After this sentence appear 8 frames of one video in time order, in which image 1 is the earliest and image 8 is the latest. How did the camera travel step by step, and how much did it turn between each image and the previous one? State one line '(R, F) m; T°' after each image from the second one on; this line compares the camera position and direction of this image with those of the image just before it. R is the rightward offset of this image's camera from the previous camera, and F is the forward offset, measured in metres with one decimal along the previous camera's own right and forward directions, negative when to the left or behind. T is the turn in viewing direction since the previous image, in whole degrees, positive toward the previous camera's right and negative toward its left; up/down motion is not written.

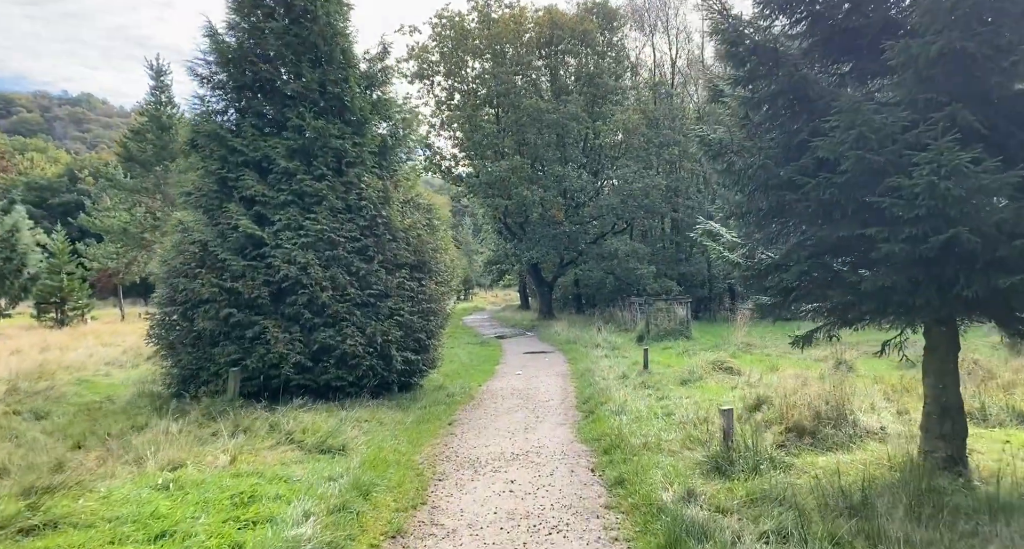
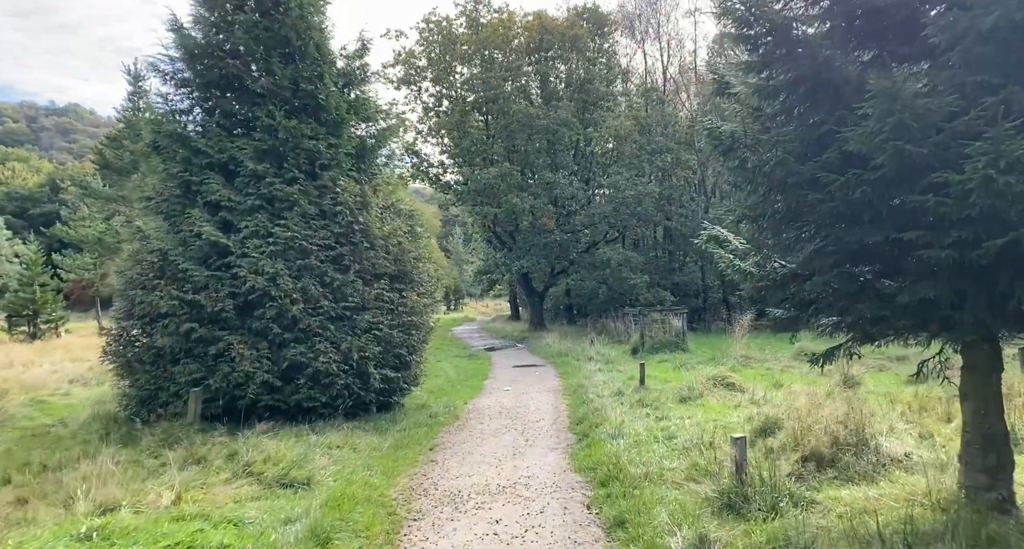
(+0.1, +1.0) m; +1°
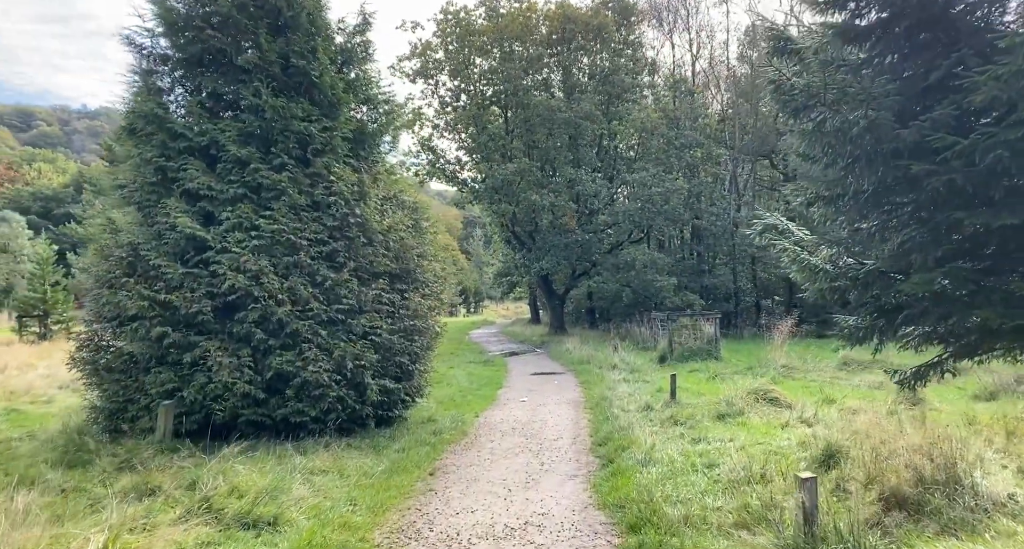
(+0.1, +1.6) m; -1°
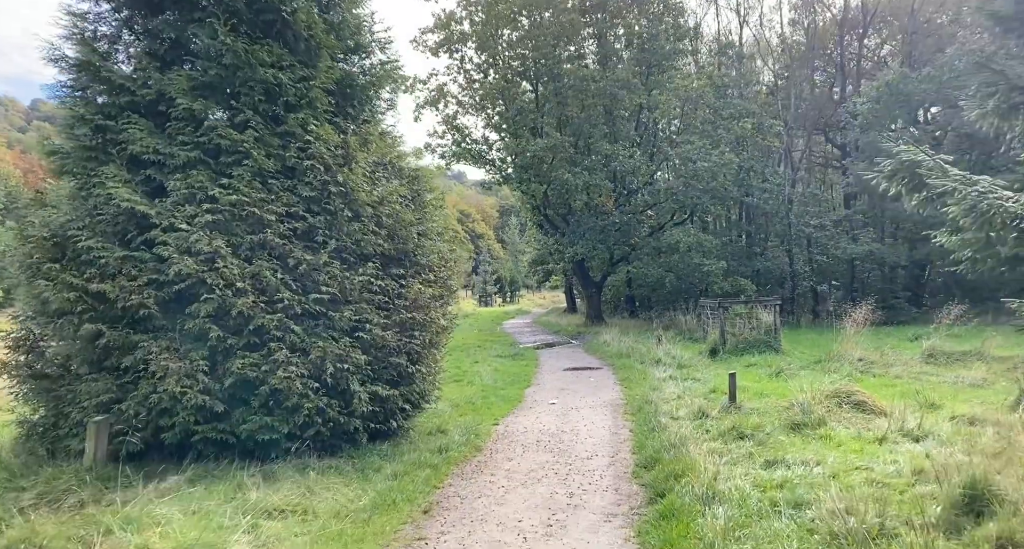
(+0.2, +2.4) m; -3°
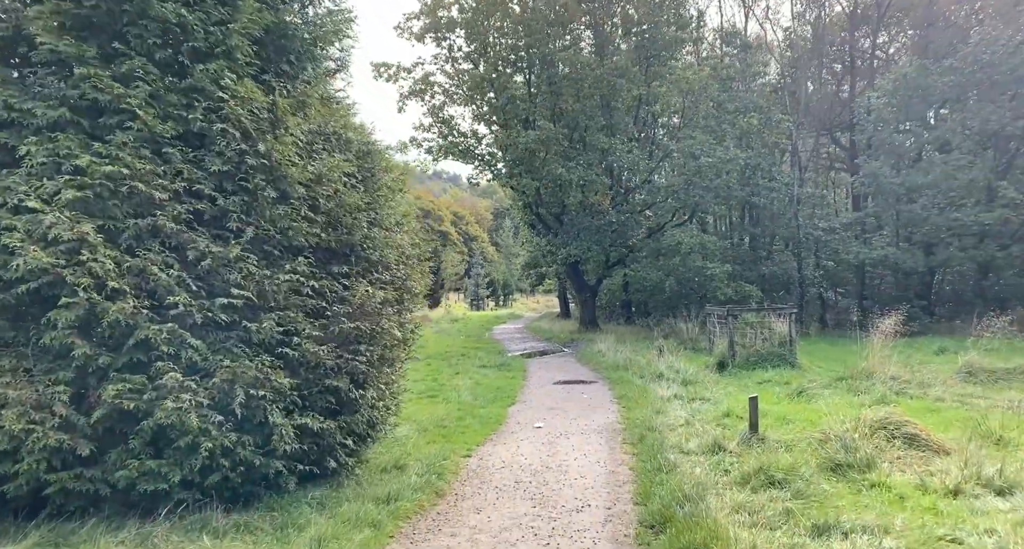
(+0.2, +2.2) m; 0°
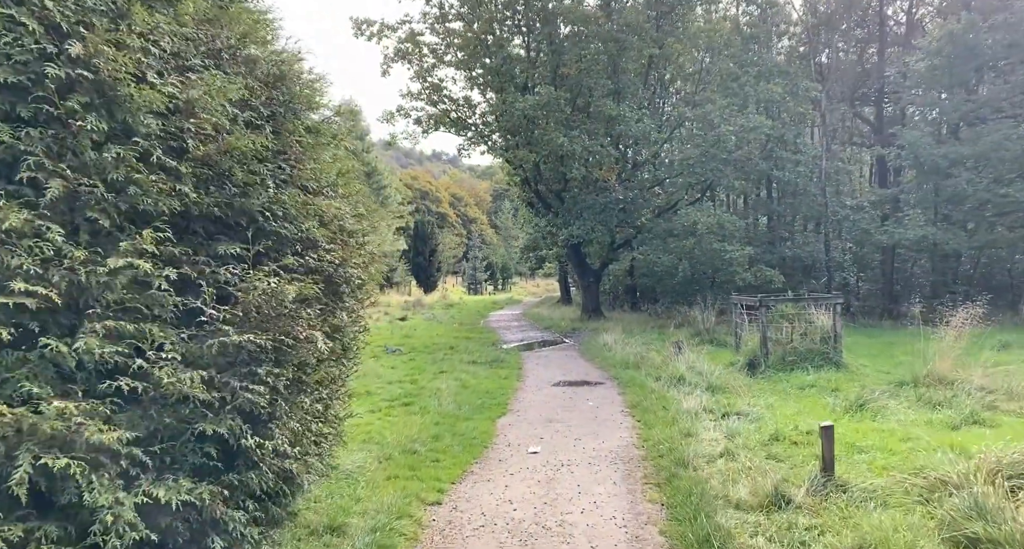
(+0.1, +2.9) m; 0°
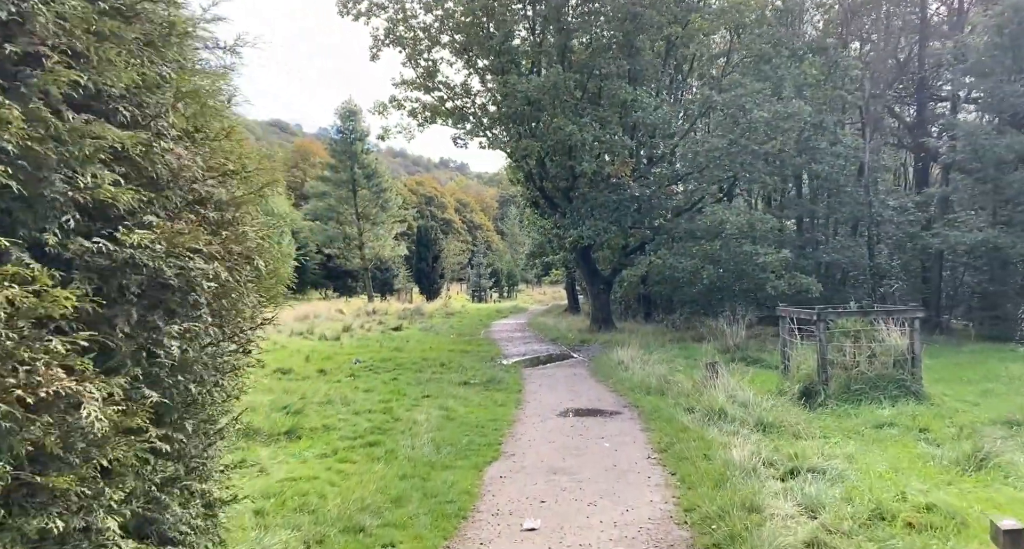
(+0.1, +3.0) m; 0°
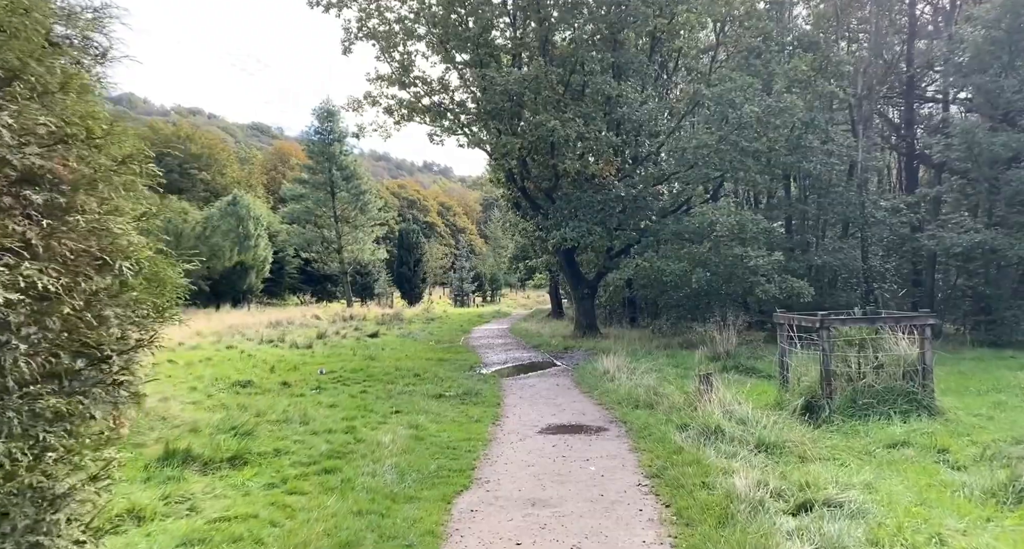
(+0.1, +1.1) m; +1°
